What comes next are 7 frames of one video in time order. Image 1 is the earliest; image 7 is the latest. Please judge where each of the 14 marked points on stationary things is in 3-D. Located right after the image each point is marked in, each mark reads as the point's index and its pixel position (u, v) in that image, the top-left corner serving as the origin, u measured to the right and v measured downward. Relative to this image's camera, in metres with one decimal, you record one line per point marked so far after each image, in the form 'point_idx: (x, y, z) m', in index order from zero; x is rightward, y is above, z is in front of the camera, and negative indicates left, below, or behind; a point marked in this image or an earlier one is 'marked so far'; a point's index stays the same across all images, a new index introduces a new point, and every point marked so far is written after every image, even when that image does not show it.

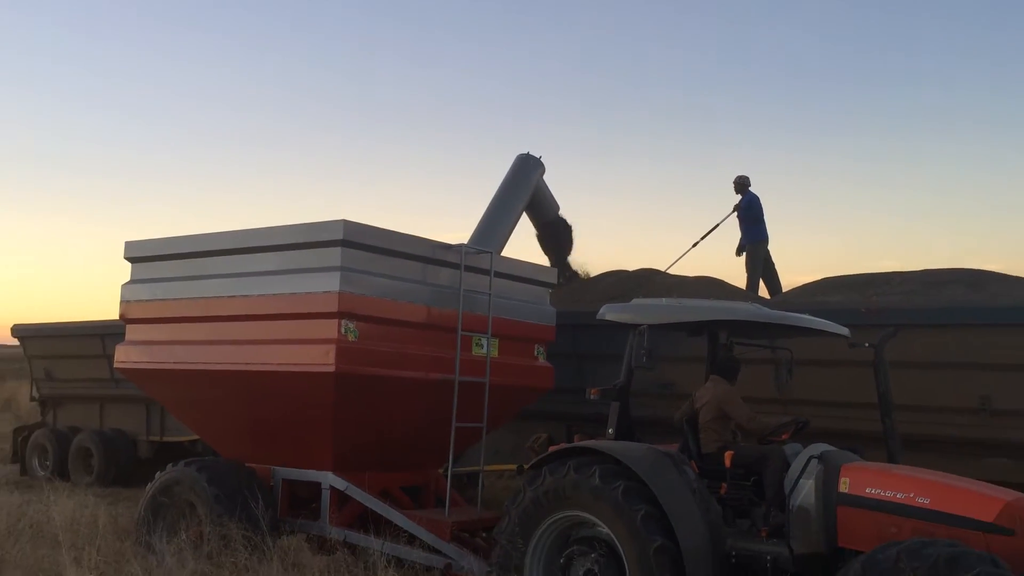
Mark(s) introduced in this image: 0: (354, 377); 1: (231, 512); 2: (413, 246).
0: (-1.4, -0.8, +5.8) m
1: (-2.7, -2.1, +6.3) m
2: (-0.9, +0.4, +6.1) m
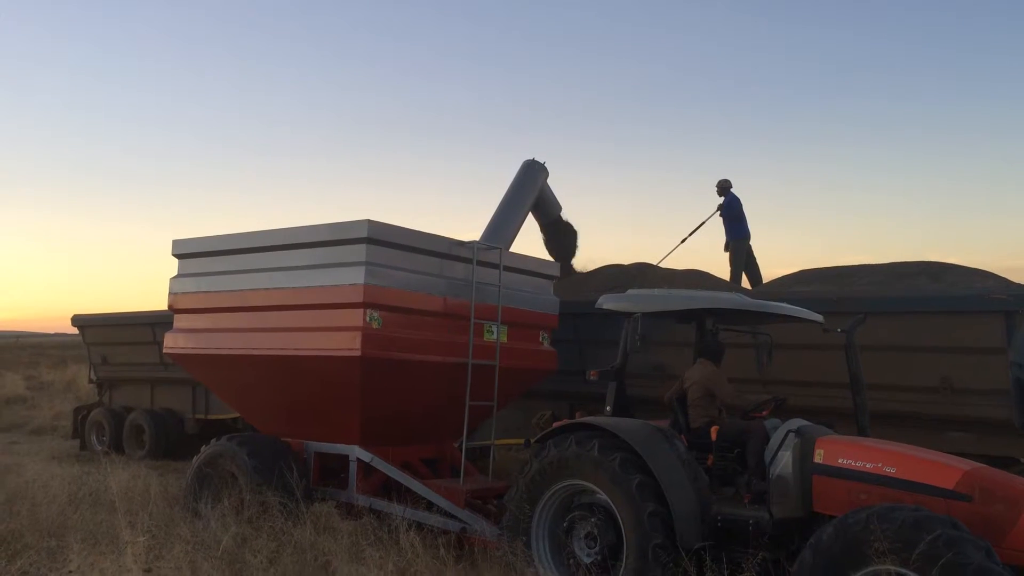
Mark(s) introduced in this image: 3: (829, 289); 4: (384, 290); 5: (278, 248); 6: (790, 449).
0: (-1.3, -0.7, +6.5) m
1: (-2.6, -2.1, +7.0) m
2: (-0.9, +0.5, +6.8) m
3: (+4.3, +0.1, +8.6) m
4: (-1.3, 0.0, +6.5) m
5: (-2.5, +0.4, +7.0) m
6: (+2.7, -1.6, +6.2) m
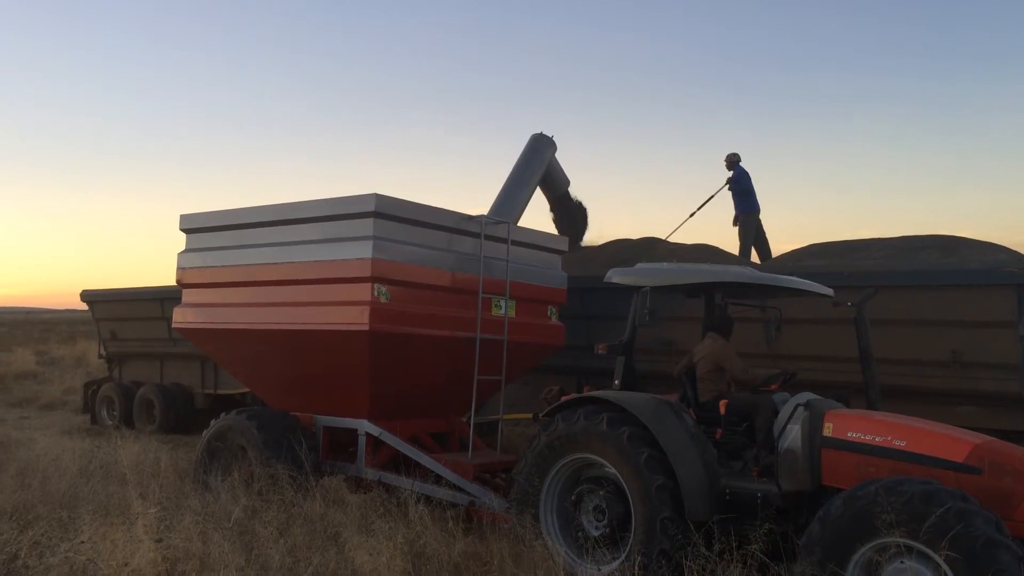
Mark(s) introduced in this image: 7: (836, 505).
0: (-1.3, -0.5, +6.5) m
1: (-2.5, -1.8, +7.0) m
2: (-0.8, +0.7, +6.8) m
3: (+4.4, +0.4, +8.5) m
4: (-1.2, +0.2, +6.5) m
5: (-2.4, +0.7, +7.0) m
6: (+2.7, -1.3, +6.2) m
7: (+2.7, -1.8, +5.4) m
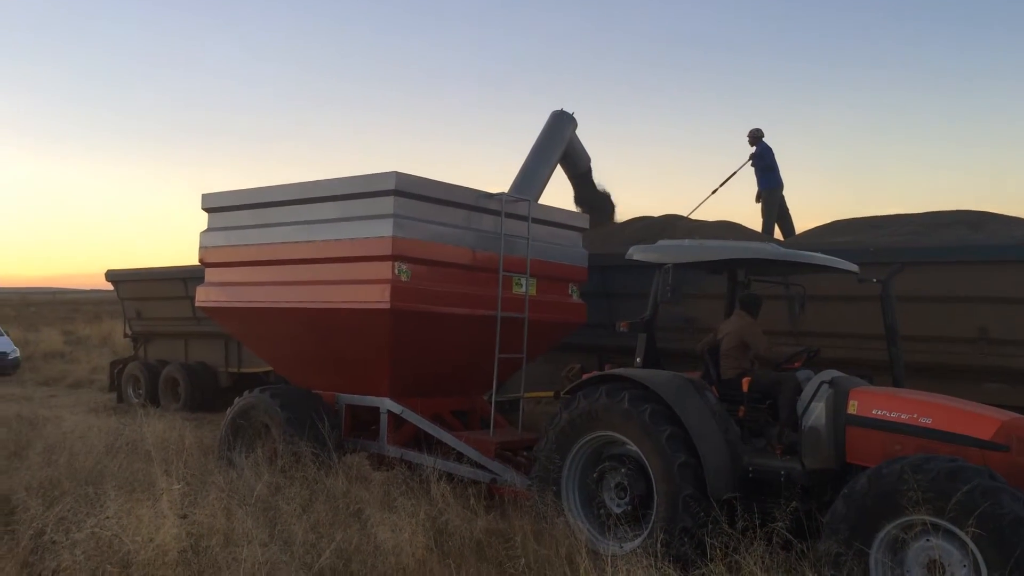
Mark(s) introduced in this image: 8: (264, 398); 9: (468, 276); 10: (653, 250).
0: (-1.0, -0.2, +6.5) m
1: (-2.3, -1.6, +7.1) m
2: (-0.6, +1.0, +6.8) m
3: (+4.6, +0.6, +8.4) m
4: (-1.0, +0.5, +6.5) m
5: (-2.2, +0.9, +7.0) m
6: (+2.9, -1.1, +6.2) m
7: (+2.9, -1.6, +5.4) m
8: (-2.8, -1.2, +7.3) m
9: (-0.5, +0.1, +6.9) m
10: (+1.4, +0.4, +6.6) m
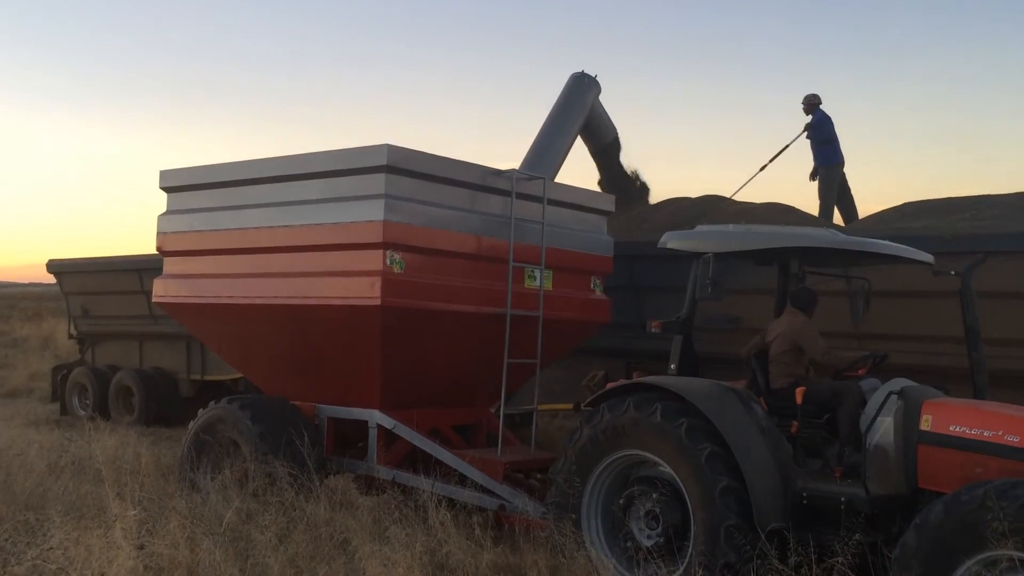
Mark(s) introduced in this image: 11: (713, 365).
0: (-0.9, -0.2, +5.5) m
1: (-2.2, -1.5, +6.1) m
2: (-0.5, +1.0, +5.8) m
3: (+4.7, +0.7, +7.5) m
4: (-0.9, +0.5, +5.5) m
5: (-2.1, +1.0, +6.0) m
6: (+3.1, -1.0, +5.2) m
7: (+3.0, -1.6, +4.4) m
8: (-2.7, -1.2, +6.3) m
9: (-0.4, +0.2, +5.9) m
10: (+1.5, +0.4, +5.6) m
11: (+2.0, -0.8, +6.5) m
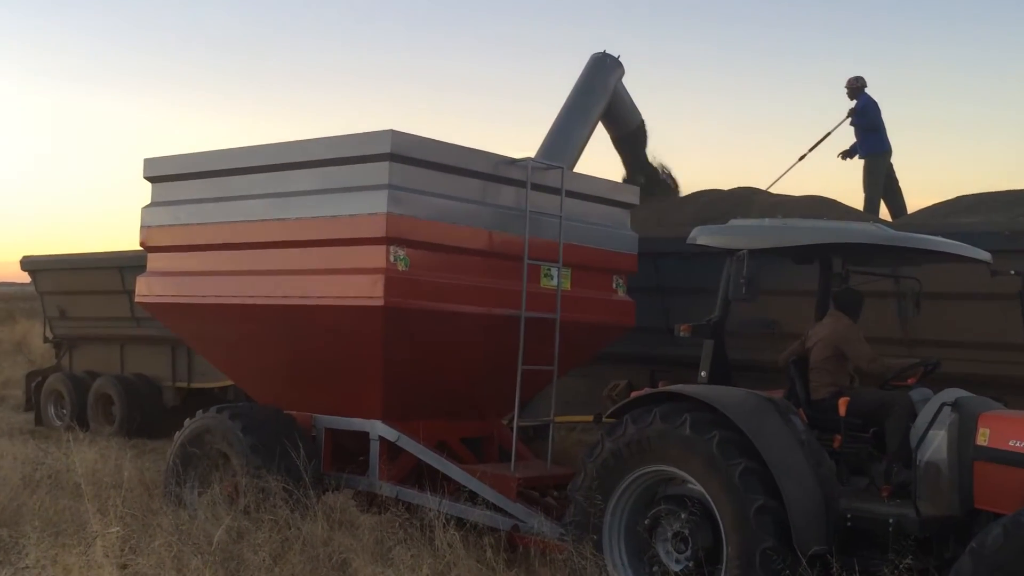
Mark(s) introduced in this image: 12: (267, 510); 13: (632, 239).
0: (-0.8, -0.2, +5.0) m
1: (-2.1, -1.5, +5.6) m
2: (-0.3, +1.0, +5.3) m
3: (+4.8, +0.7, +7.0) m
4: (-0.8, +0.5, +5.0) m
5: (-2.0, +1.0, +5.5) m
6: (+3.2, -1.0, +4.7) m
7: (+3.1, -1.6, +3.9) m
8: (-2.6, -1.2, +5.8) m
9: (-0.2, +0.2, +5.4) m
10: (+1.7, +0.4, +5.1) m
11: (+2.1, -0.8, +6.0) m
12: (-2.0, -1.8, +5.4) m
13: (+1.1, +0.5, +6.3) m
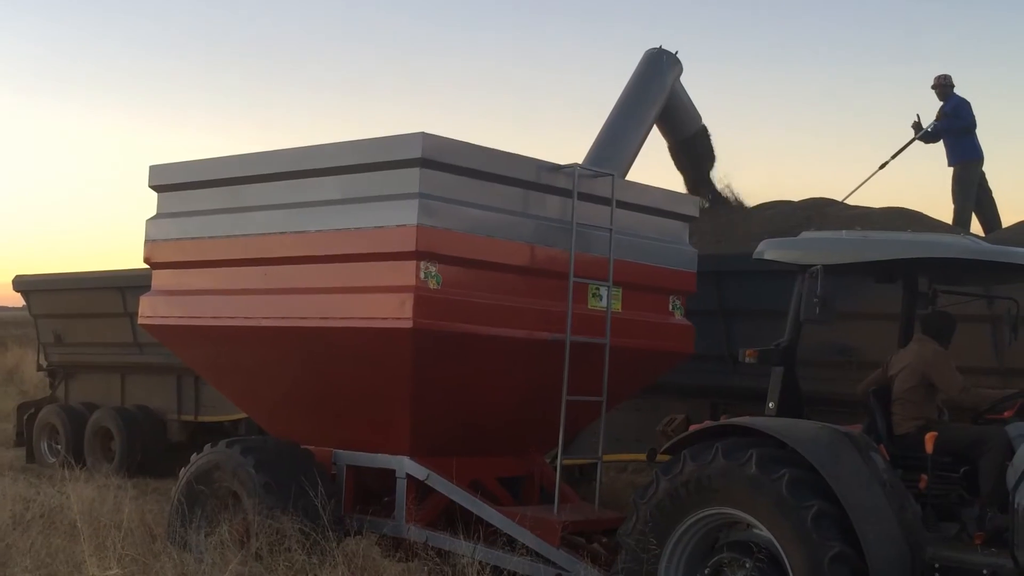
0: (-0.5, -0.3, +4.5) m
1: (-1.8, -1.7, +5.1) m
2: (0.0, +0.9, +4.7) m
3: (+5.2, +0.6, +6.4) m
4: (-0.4, +0.4, +4.4) m
5: (-1.7, +0.8, +5.0) m
6: (+3.5, -1.2, +4.2) m
7: (+3.4, -1.7, +3.3) m
8: (-2.3, -1.3, +5.3) m
9: (+0.1, 0.0, +4.8) m
10: (+2.0, +0.3, +4.5) m
11: (+2.5, -0.9, +5.5) m
12: (-1.7, -2.0, +4.9) m
13: (+1.4, +0.3, +5.8) m
